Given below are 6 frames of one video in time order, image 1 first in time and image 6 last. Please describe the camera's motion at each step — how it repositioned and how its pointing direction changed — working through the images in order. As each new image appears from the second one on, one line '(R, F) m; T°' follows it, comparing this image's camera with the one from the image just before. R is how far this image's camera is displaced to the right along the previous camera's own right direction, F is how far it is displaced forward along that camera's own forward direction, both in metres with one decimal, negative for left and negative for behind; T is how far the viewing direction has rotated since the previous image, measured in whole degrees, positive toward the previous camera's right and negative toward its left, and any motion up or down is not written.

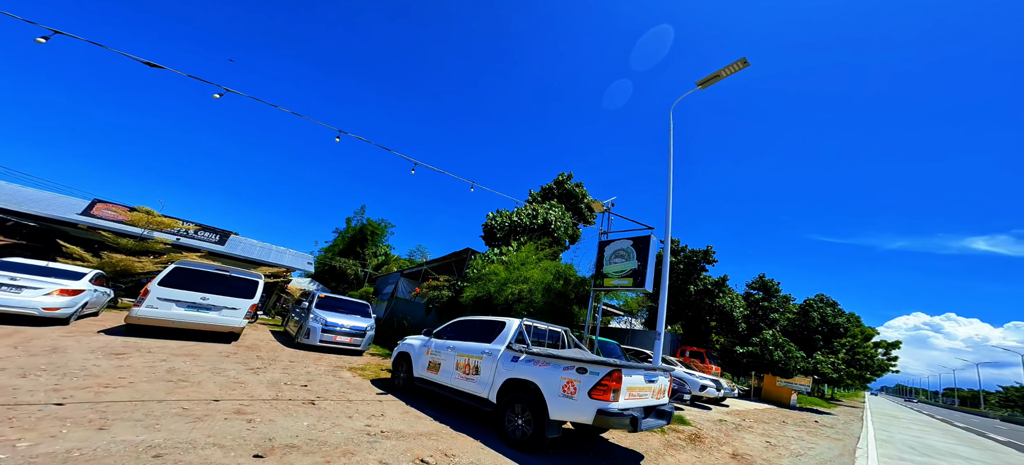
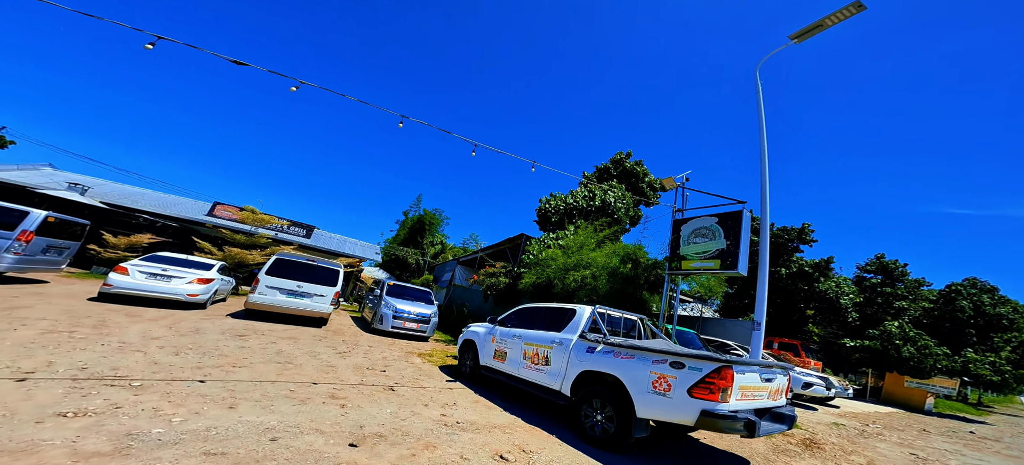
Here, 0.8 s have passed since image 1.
(-0.1, +0.1) m; -8°
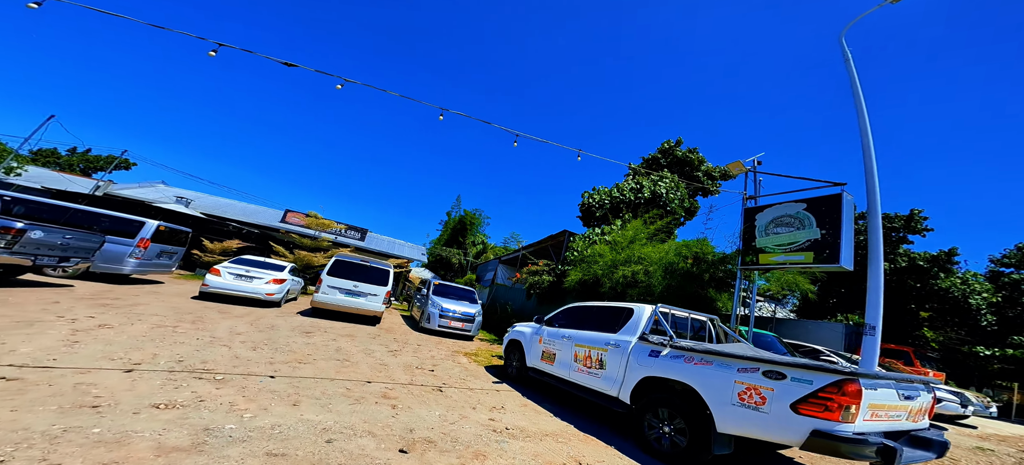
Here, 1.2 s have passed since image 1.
(0.0, +0.2) m; -6°
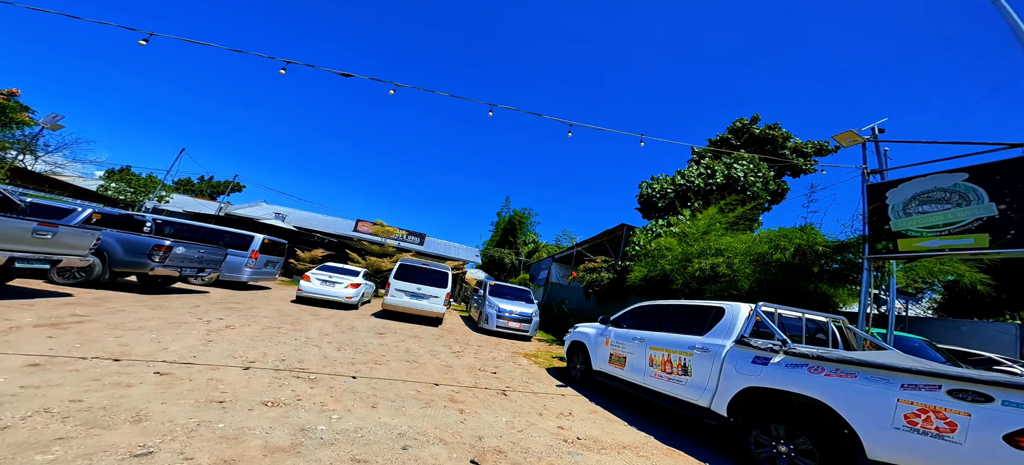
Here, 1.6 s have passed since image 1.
(-0.1, +0.2) m; -8°
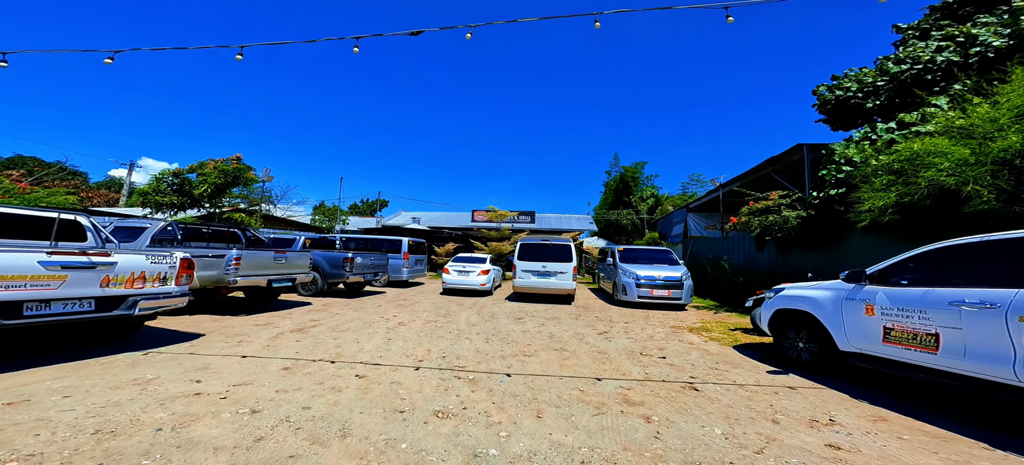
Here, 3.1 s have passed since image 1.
(-0.5, +0.9) m; -18°
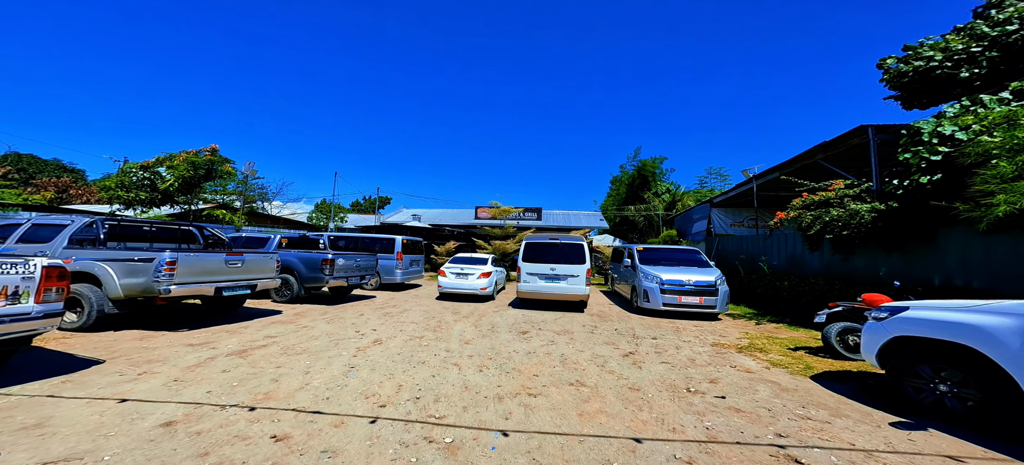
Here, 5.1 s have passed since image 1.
(+0.1, +1.4) m; -1°
